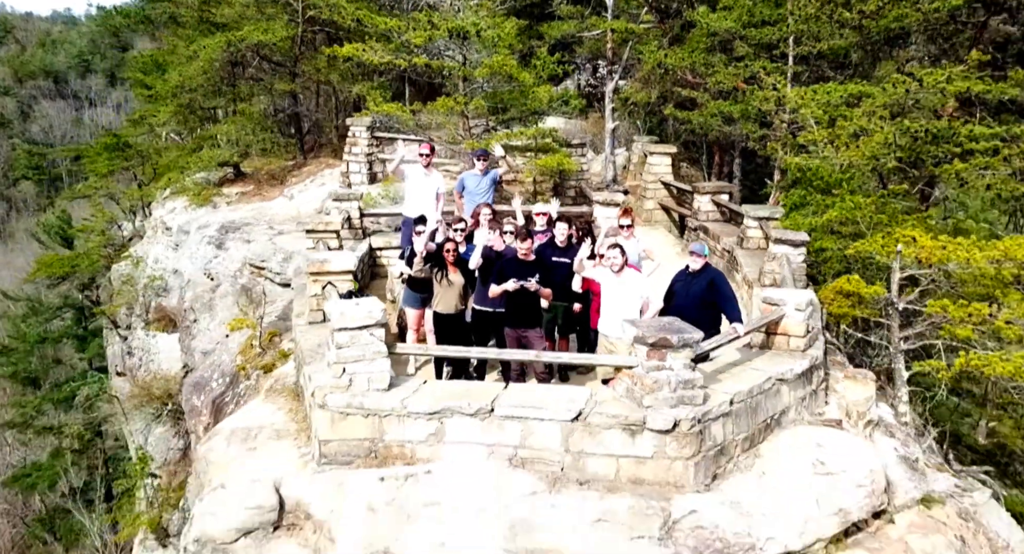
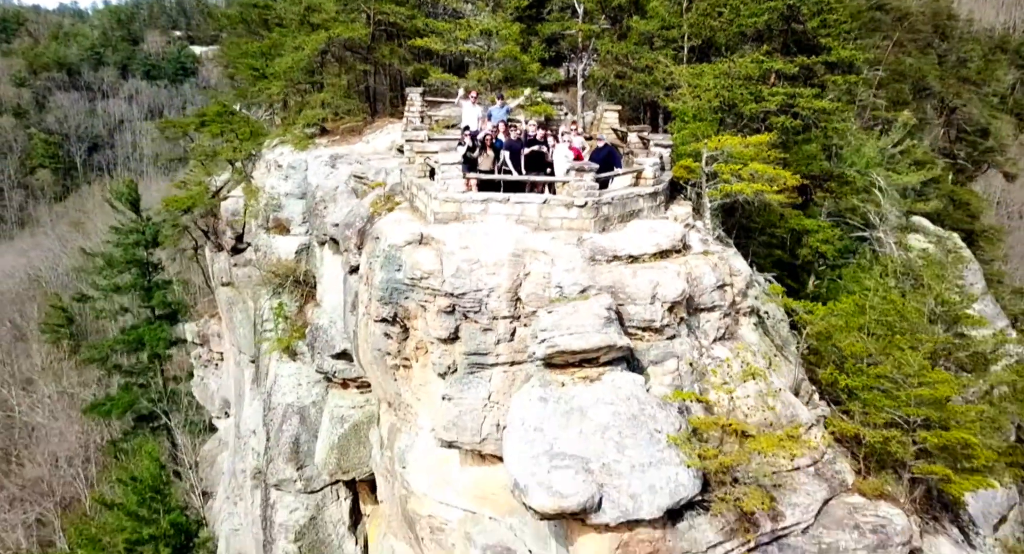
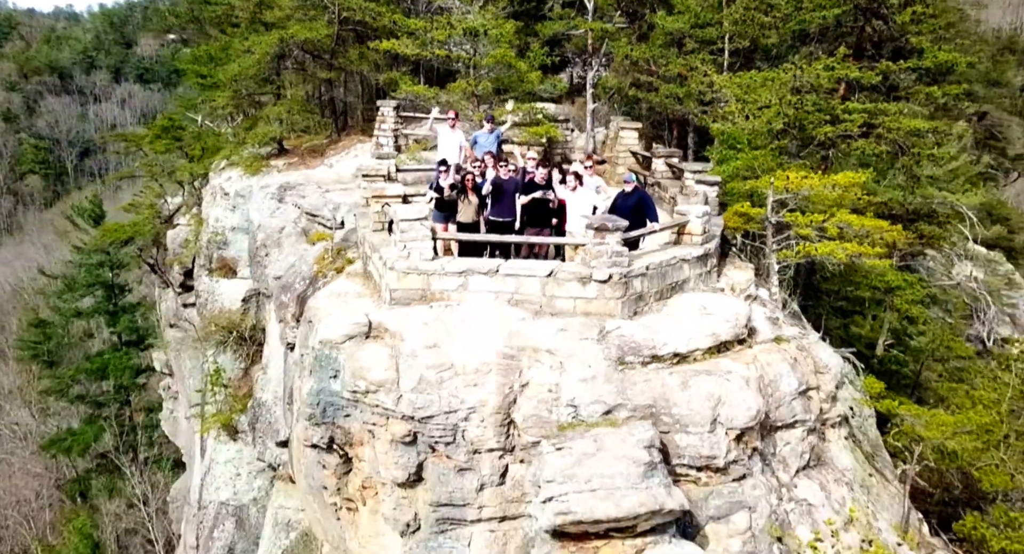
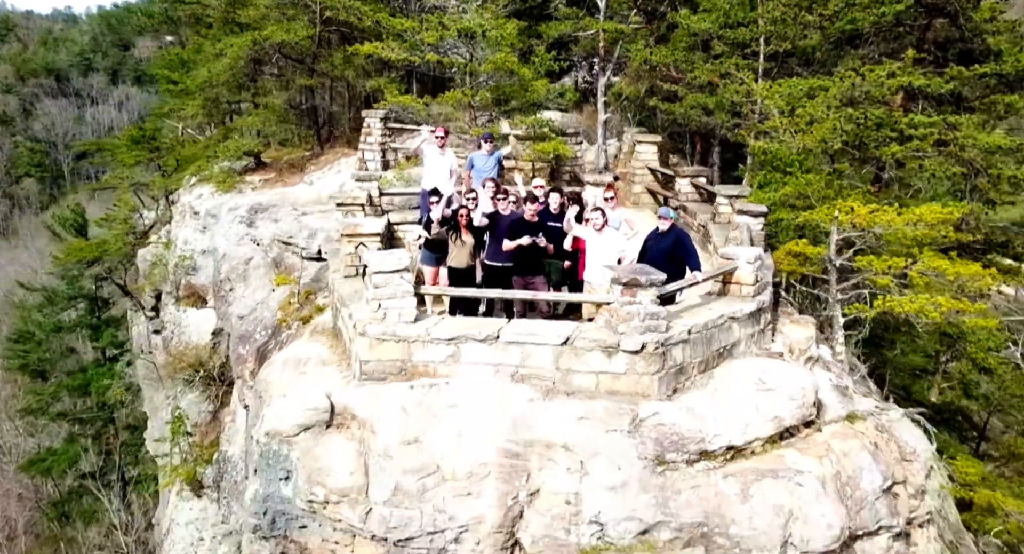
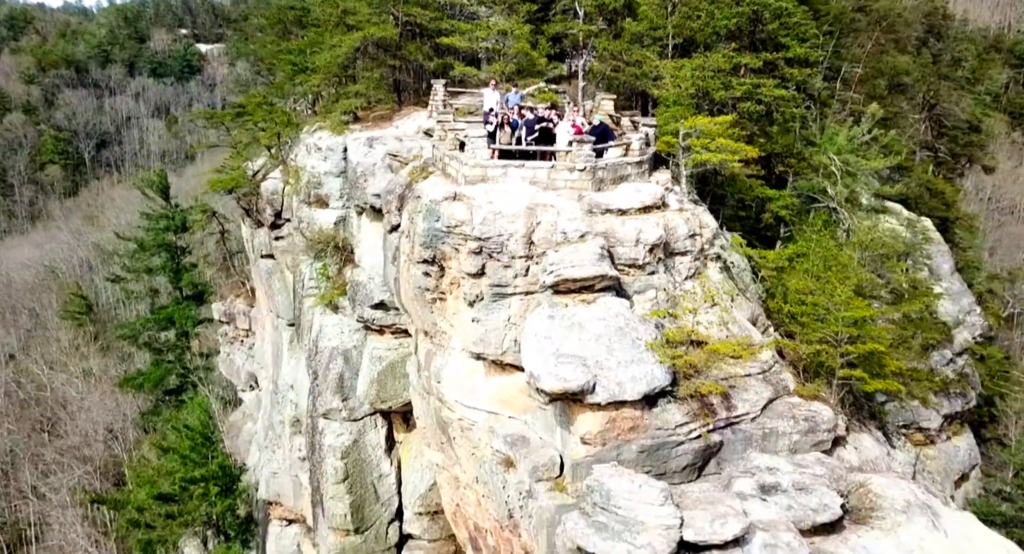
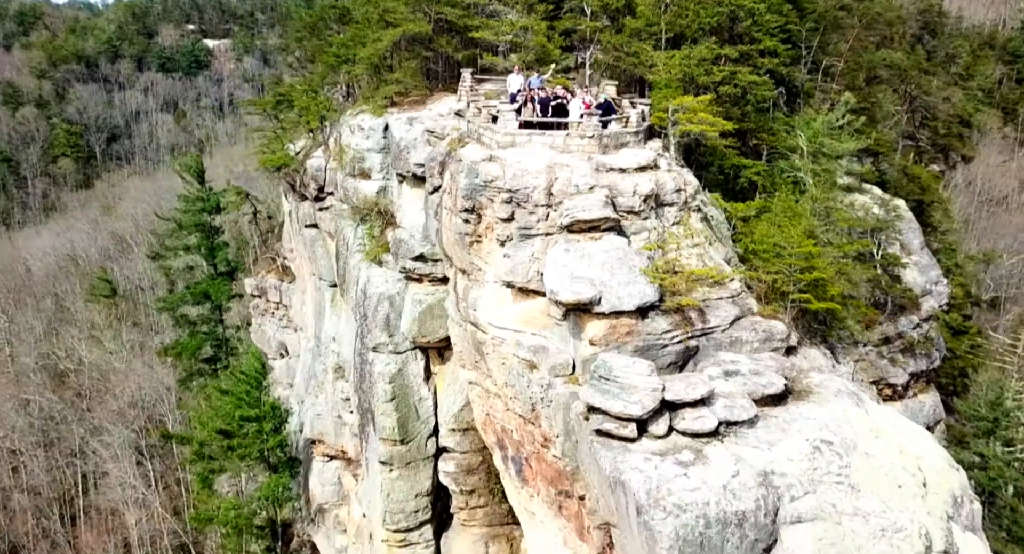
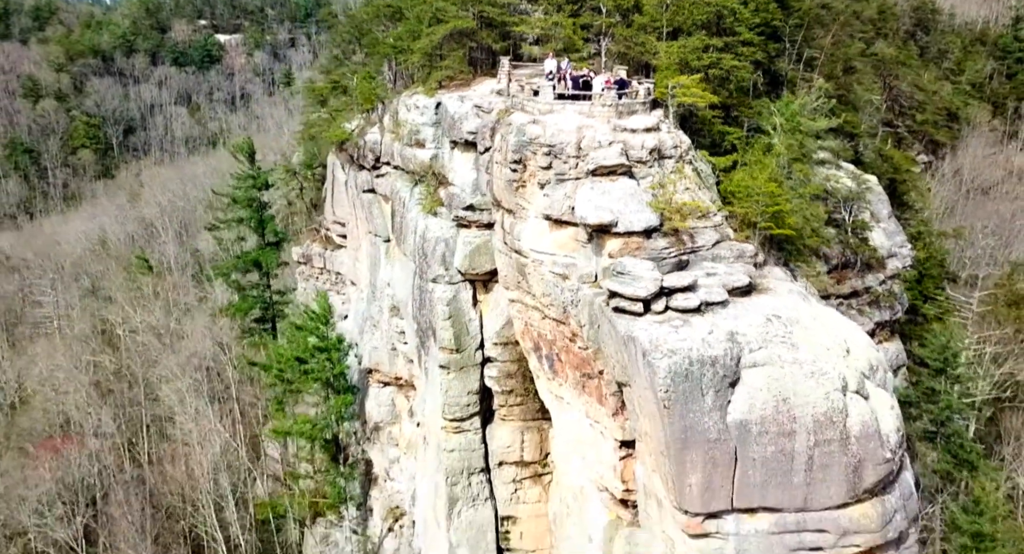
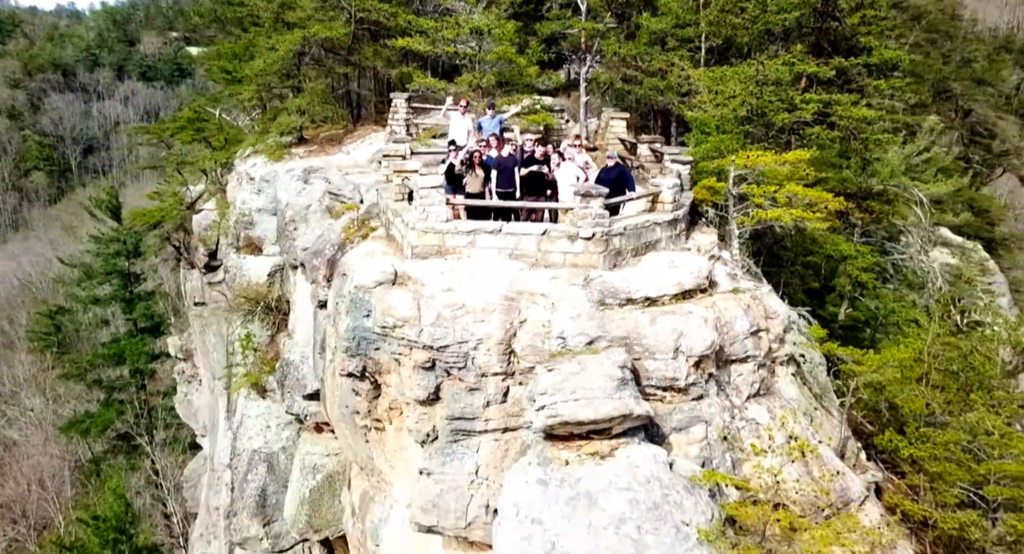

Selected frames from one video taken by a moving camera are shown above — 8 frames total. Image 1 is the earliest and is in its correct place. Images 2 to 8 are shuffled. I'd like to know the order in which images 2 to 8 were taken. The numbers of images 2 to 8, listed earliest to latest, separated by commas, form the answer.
4, 3, 8, 2, 5, 6, 7
